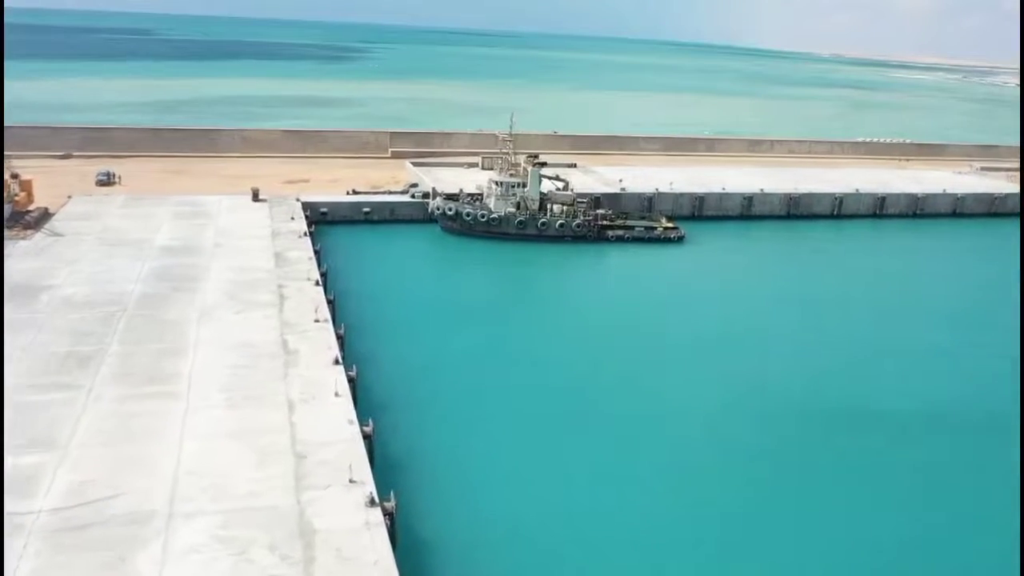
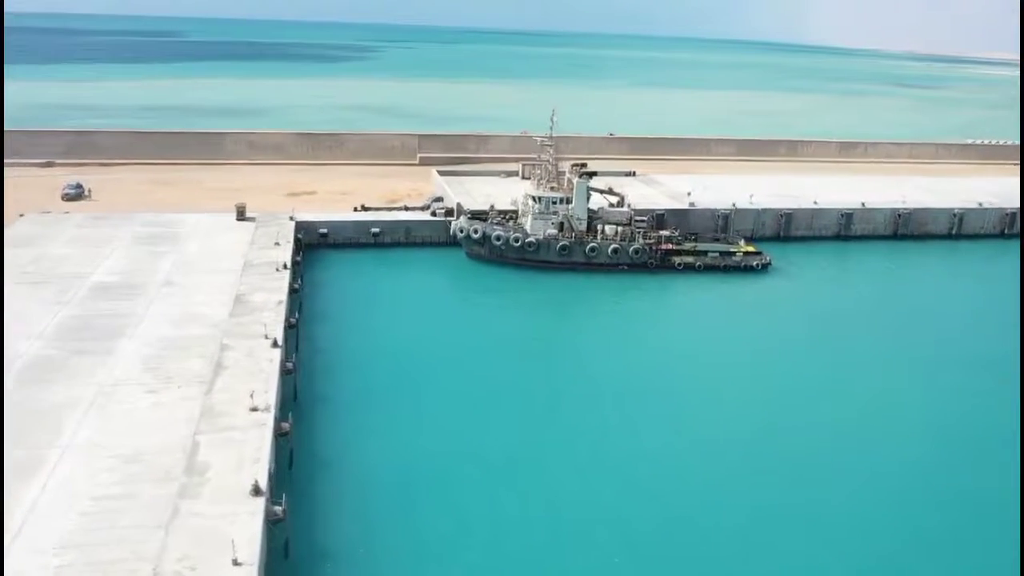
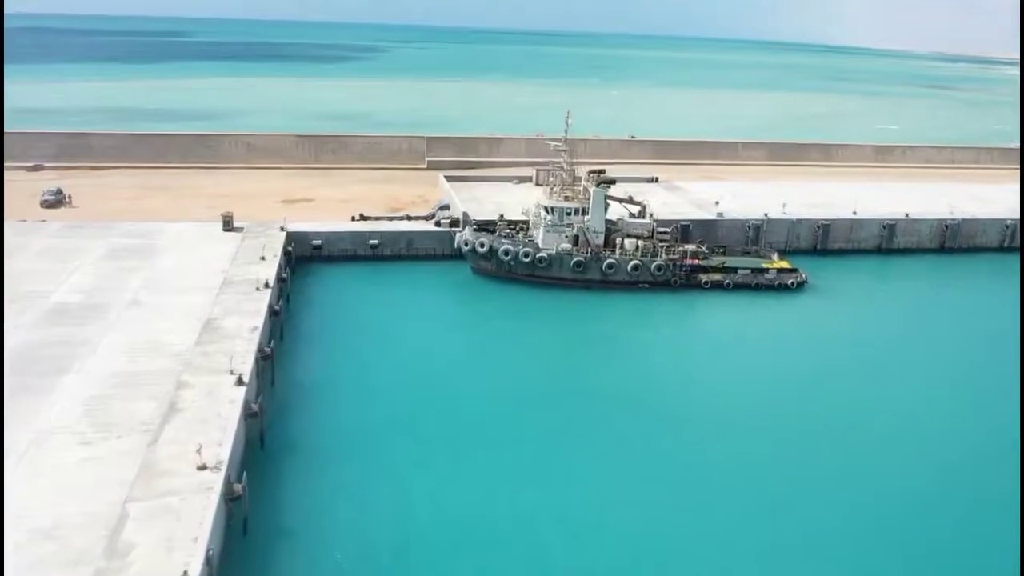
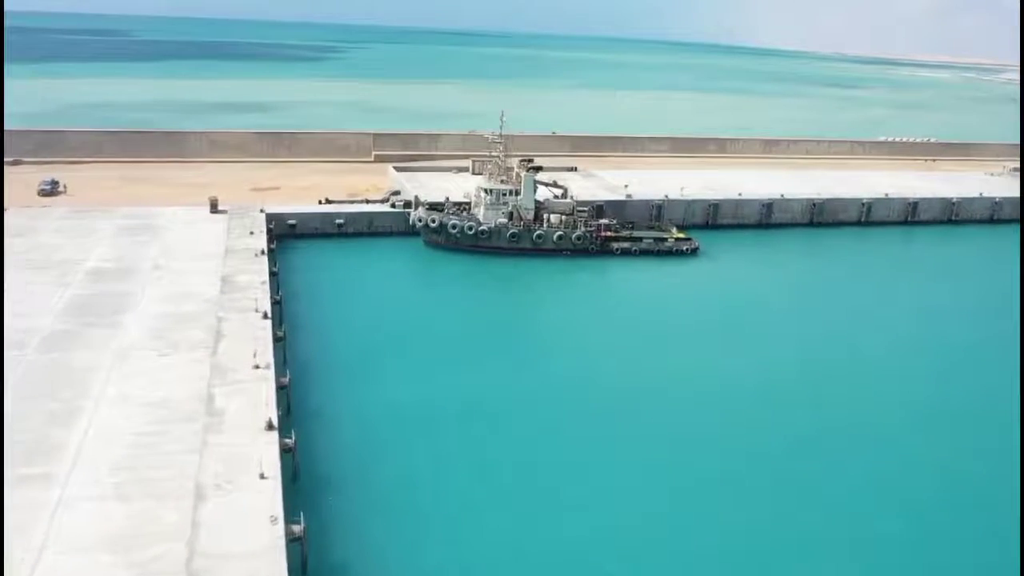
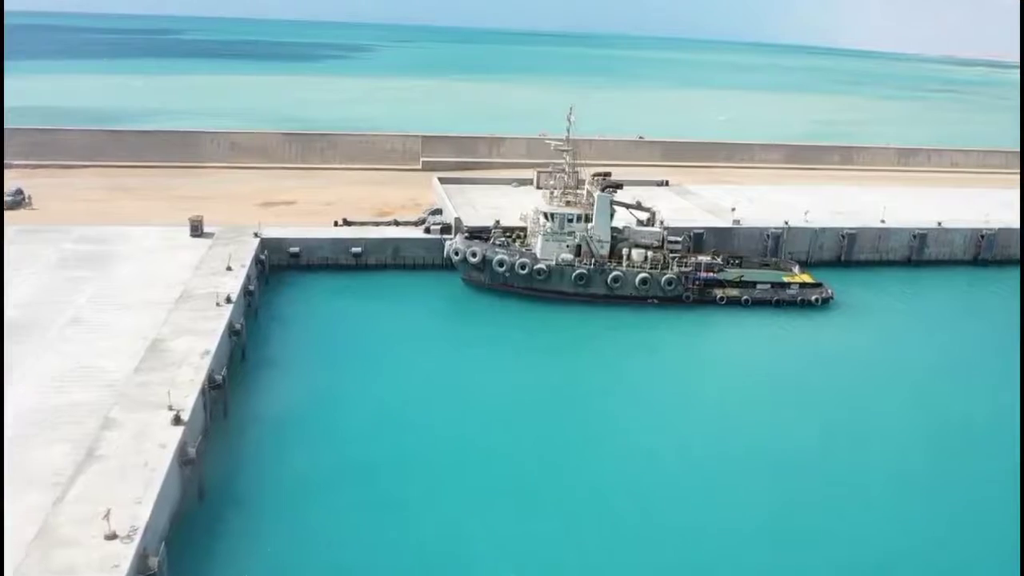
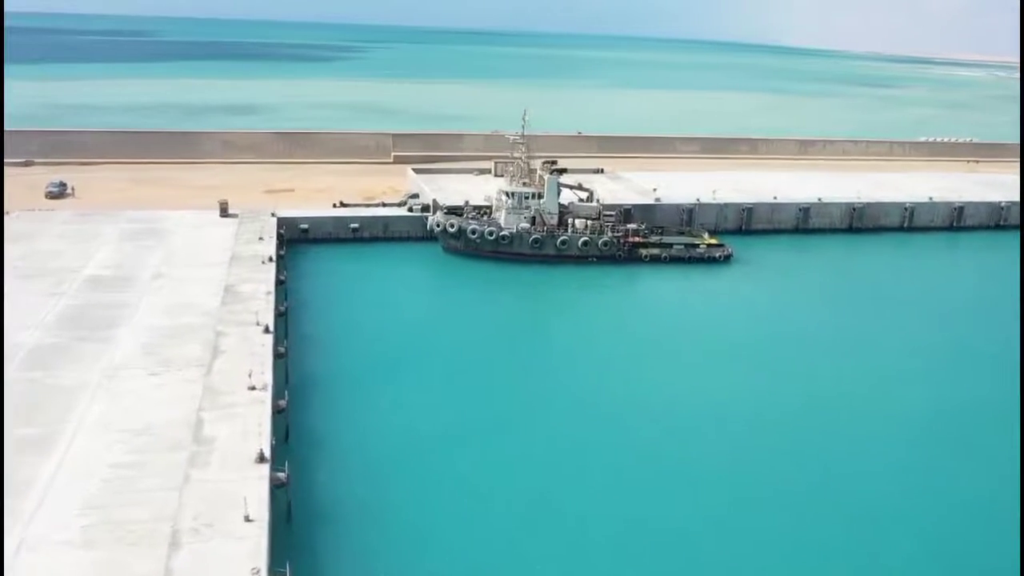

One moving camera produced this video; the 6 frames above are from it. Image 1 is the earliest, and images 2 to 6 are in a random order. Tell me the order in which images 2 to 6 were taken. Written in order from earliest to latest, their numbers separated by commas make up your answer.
4, 6, 2, 3, 5
